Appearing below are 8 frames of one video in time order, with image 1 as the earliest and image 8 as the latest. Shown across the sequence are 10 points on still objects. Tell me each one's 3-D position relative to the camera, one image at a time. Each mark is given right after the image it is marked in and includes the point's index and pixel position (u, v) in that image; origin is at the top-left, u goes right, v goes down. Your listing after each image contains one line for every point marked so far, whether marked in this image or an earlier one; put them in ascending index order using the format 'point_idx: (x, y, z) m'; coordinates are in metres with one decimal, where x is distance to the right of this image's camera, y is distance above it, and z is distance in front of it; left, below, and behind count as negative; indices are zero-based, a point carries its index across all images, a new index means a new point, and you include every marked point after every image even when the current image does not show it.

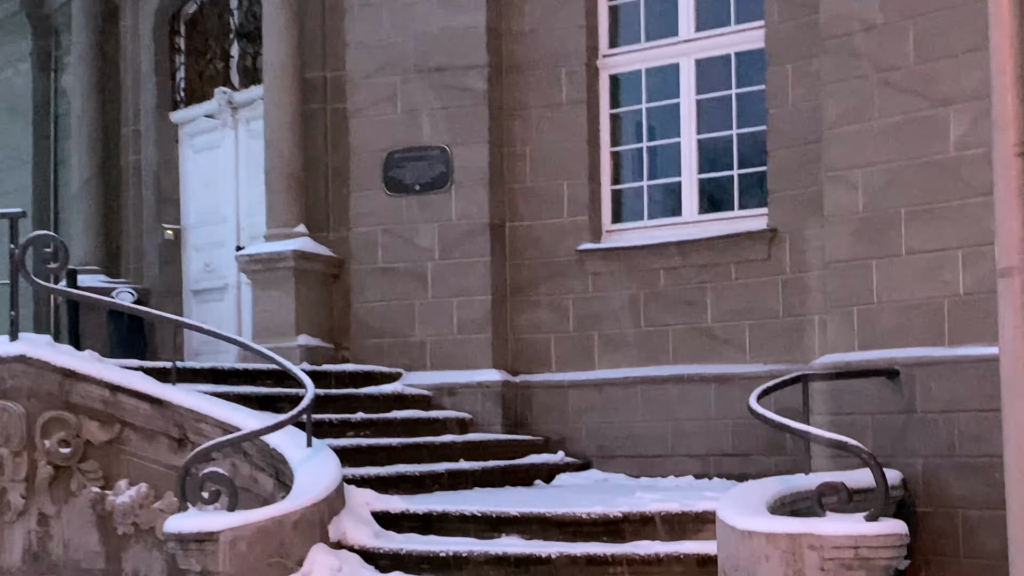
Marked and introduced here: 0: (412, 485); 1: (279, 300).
0: (-0.5, -1.0, +6.3) m
1: (-1.4, -0.1, +7.7) m
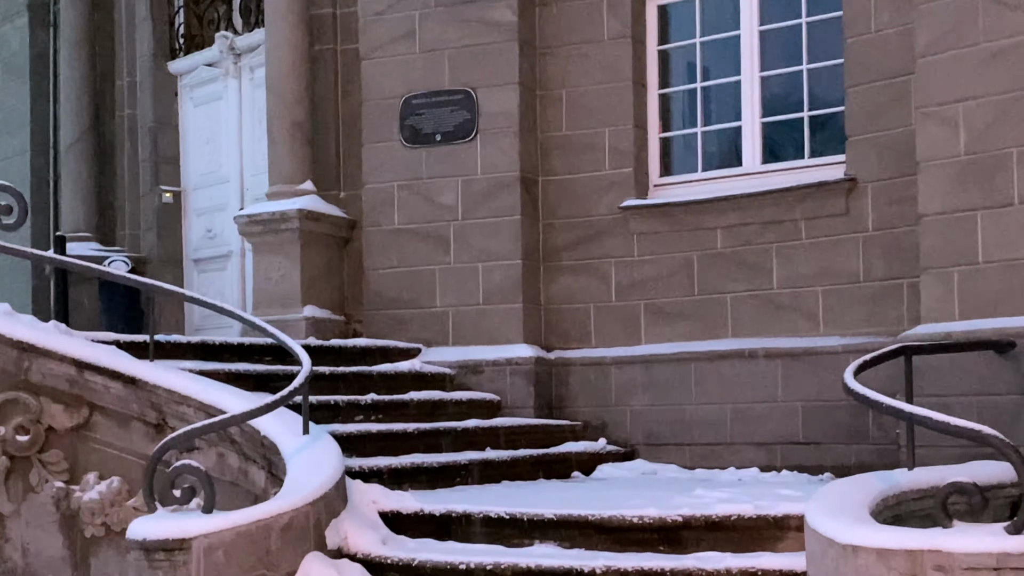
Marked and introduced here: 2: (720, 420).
0: (-0.3, -0.8, +5.4) m
1: (-1.2, +0.1, +6.8) m
2: (+1.0, -0.6, +6.2) m
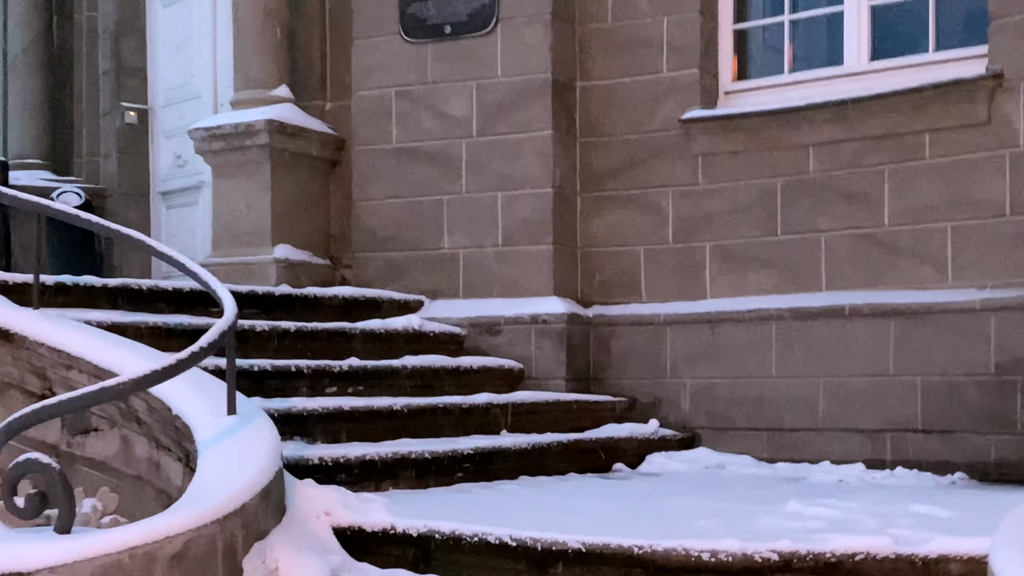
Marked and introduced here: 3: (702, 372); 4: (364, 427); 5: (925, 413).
0: (-0.3, -0.6, +4.0) m
1: (-1.1, +0.4, +5.3) m
2: (+1.1, -0.4, +4.7) m
3: (+0.7, -0.3, +5.0) m
4: (-0.5, -0.4, +4.1) m
5: (+1.4, -0.4, +4.4) m
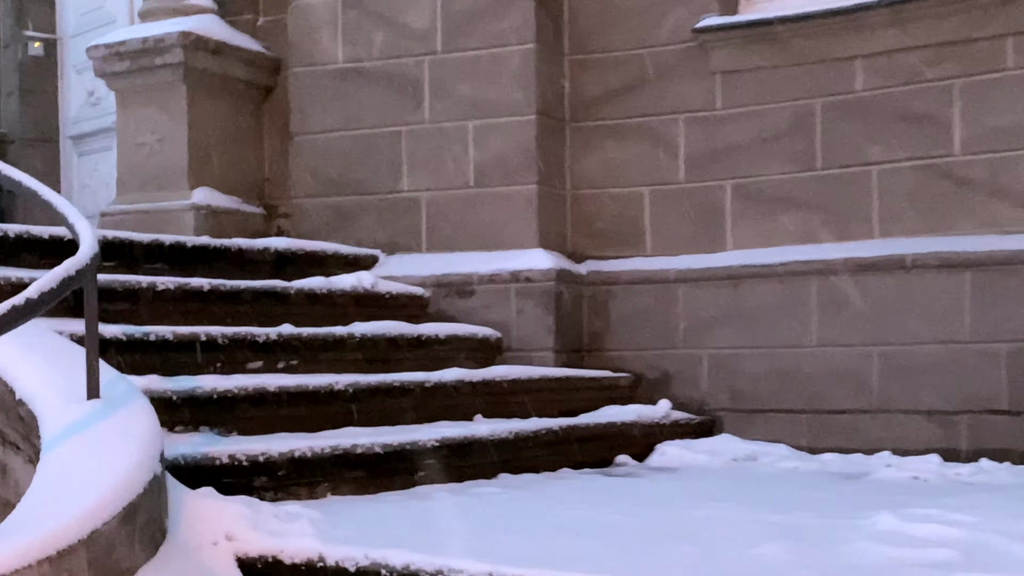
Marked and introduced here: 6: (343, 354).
0: (-0.3, -0.4, +3.0) m
1: (-1.2, +0.6, +4.3) m
2: (+1.0, -0.2, +3.7) m
3: (+0.7, -0.2, +4.0) m
4: (-0.5, -0.3, +3.1) m
5: (+1.4, -0.3, +3.5) m
6: (-0.5, -0.2, +3.6) m
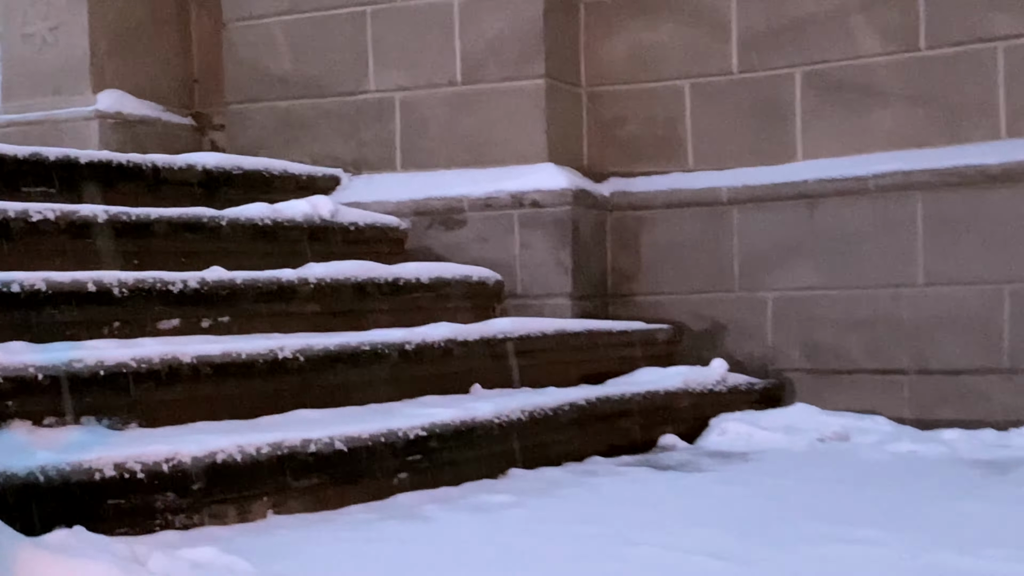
0: (-0.3, -0.3, +2.1) m
1: (-1.2, +0.7, +3.3) m
2: (+1.0, -0.1, +2.8) m
3: (+0.7, 0.0, +3.1) m
4: (-0.5, -0.2, +2.2) m
5: (+1.4, -0.1, +2.6) m
6: (-0.4, 0.0, +2.6) m
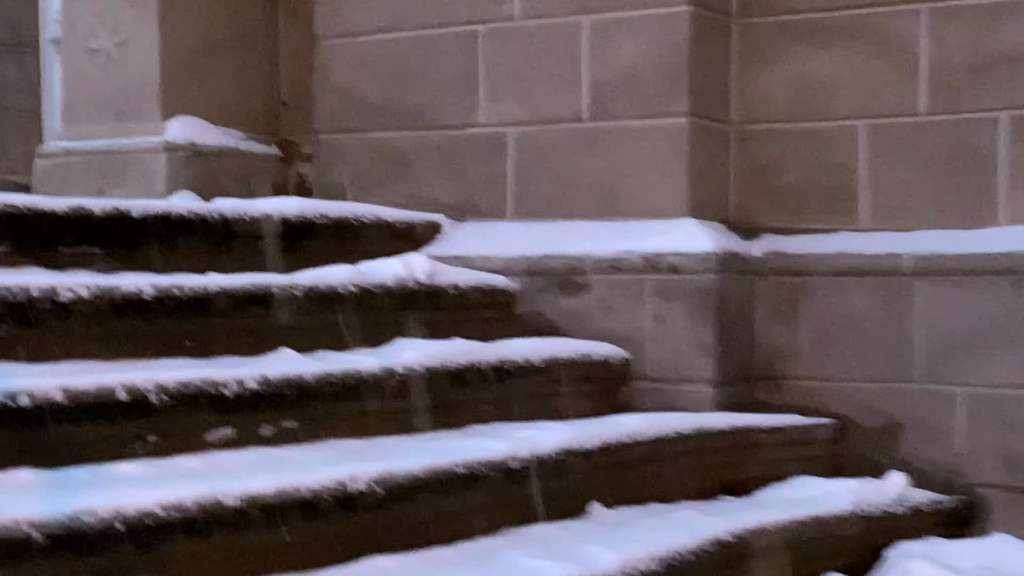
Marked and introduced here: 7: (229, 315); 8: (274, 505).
0: (-0.1, -0.5, +1.6) m
1: (-0.9, +0.6, +2.9) m
2: (+1.3, -0.3, +2.2) m
3: (+0.9, -0.2, +2.5) m
4: (-0.3, -0.3, +1.7) m
5: (+1.6, -0.3, +1.9) m
6: (-0.2, -0.2, +2.1) m
7: (-0.5, 0.0, +2.2) m
8: (-0.3, -0.3, +1.7) m
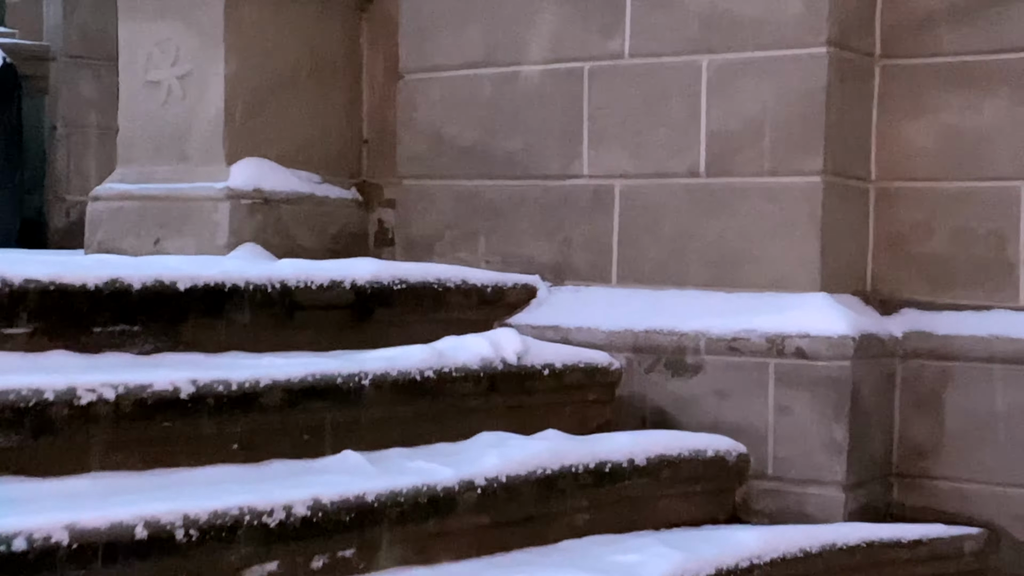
0: (-0.1, -0.6, +1.3) m
1: (-0.7, +0.5, +2.6) m
2: (+1.4, -0.4, +1.8) m
3: (+1.1, -0.3, +2.1) m
4: (-0.2, -0.5, +1.4) m
5: (+1.7, -0.5, +1.5) m
6: (-0.1, -0.3, +1.8) m
7: (-0.3, -0.2, +1.9) m
8: (-0.2, -0.4, +1.4) m
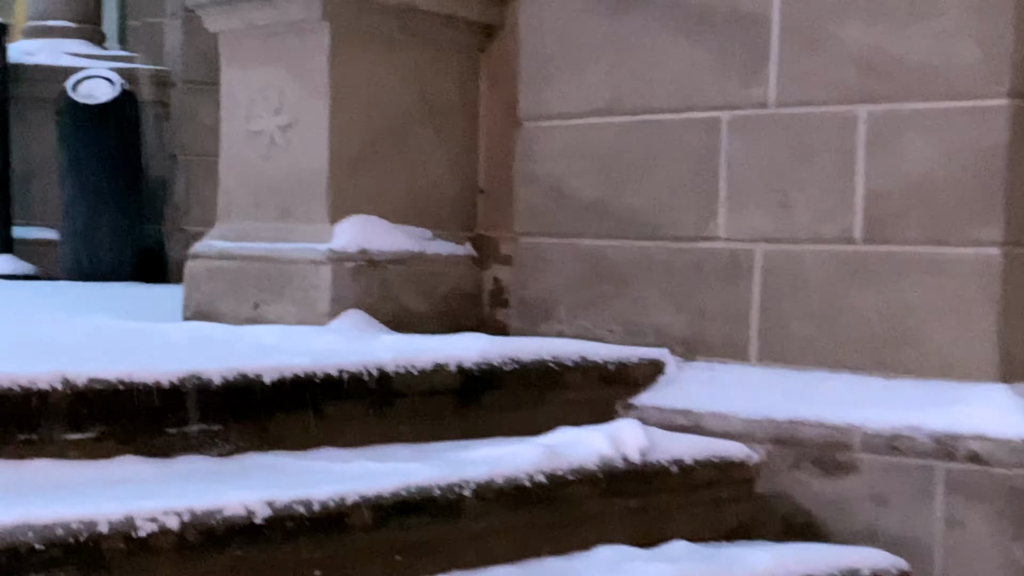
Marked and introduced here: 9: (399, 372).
0: (0.0, -0.8, +1.0) m
1: (-0.4, +0.4, +2.4) m
2: (+1.5, -0.6, +1.4) m
3: (+1.3, -0.5, +1.7) m
4: (-0.1, -0.6, +1.2) m
5: (+1.8, -0.7, +1.1) m
6: (+0.1, -0.5, +1.6) m
7: (-0.2, -0.3, +1.7) m
8: (-0.1, -0.6, +1.2) m
9: (-0.2, -0.1, +2.0) m
